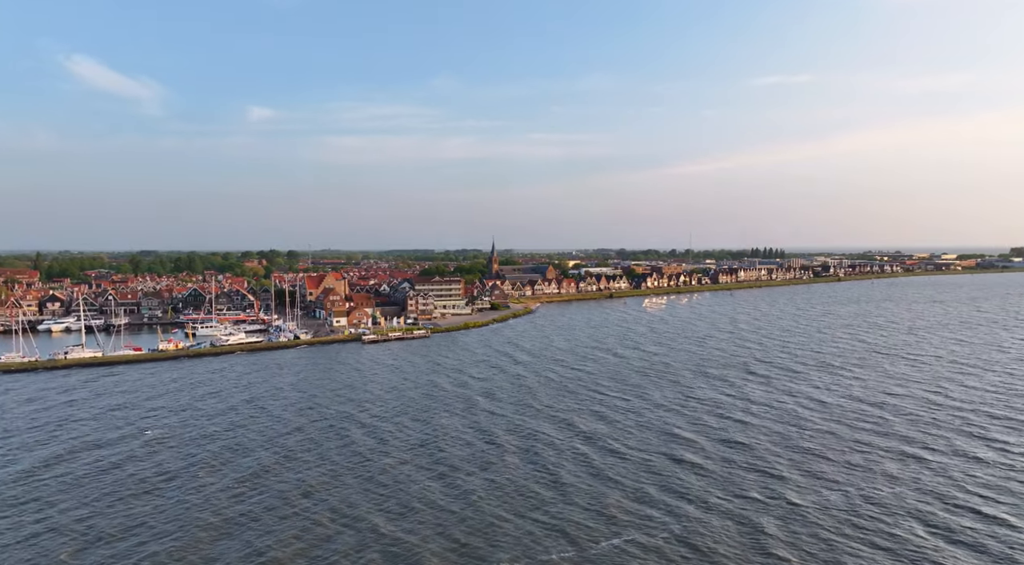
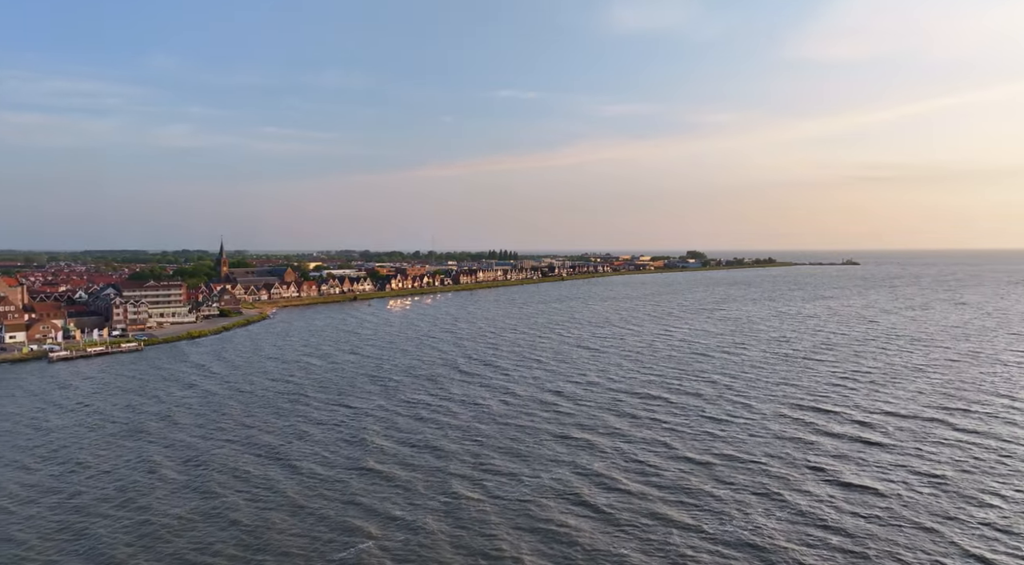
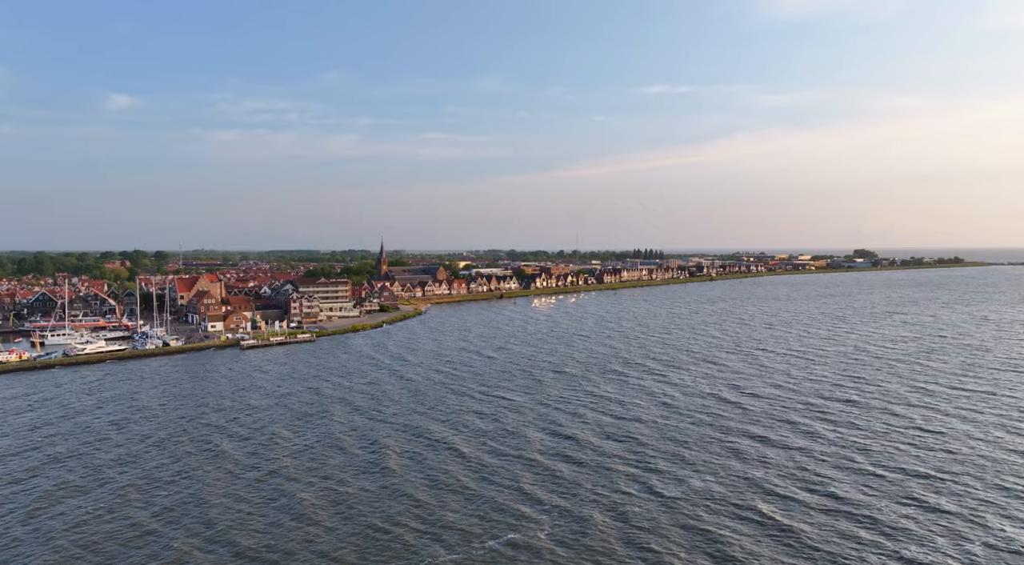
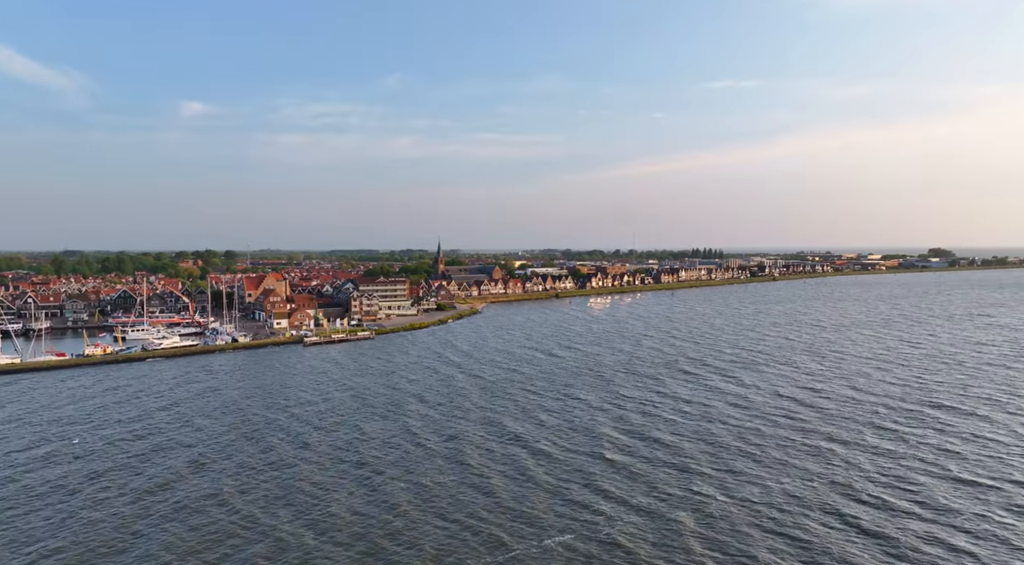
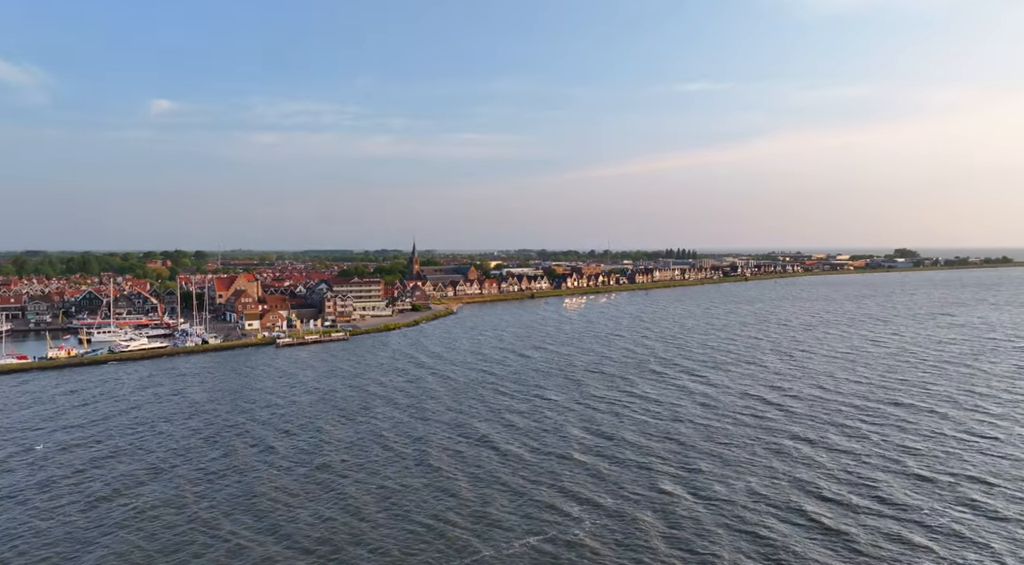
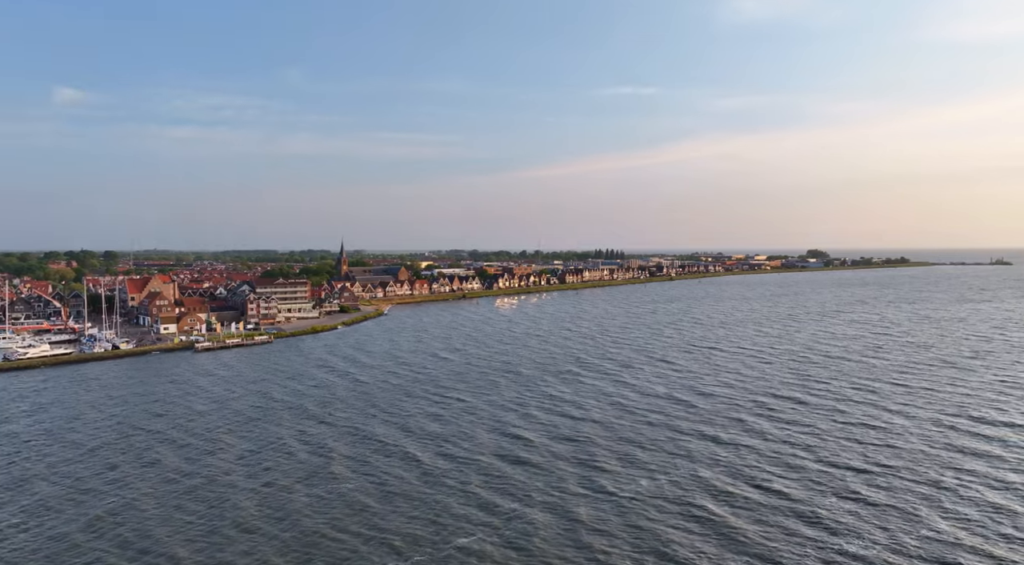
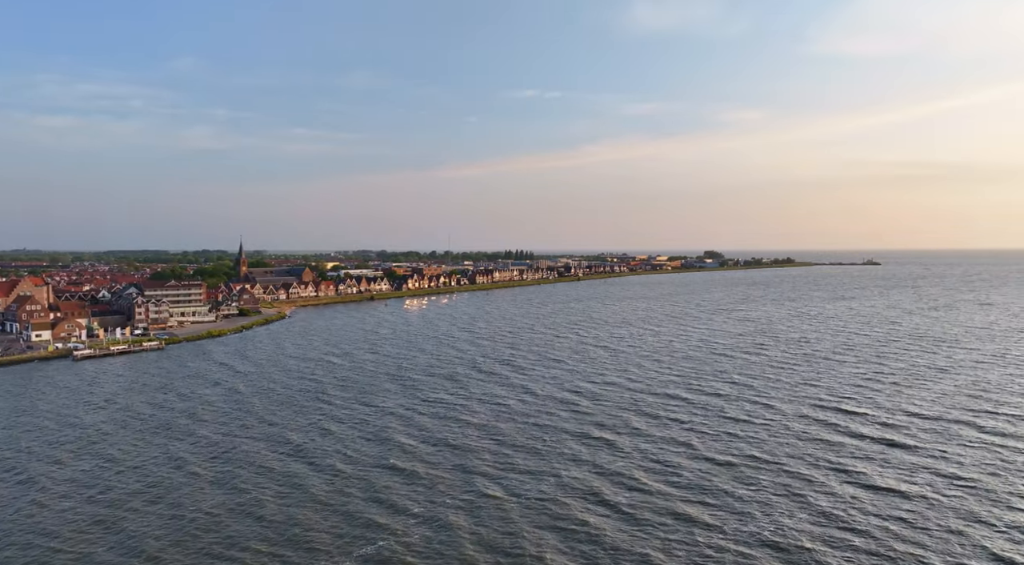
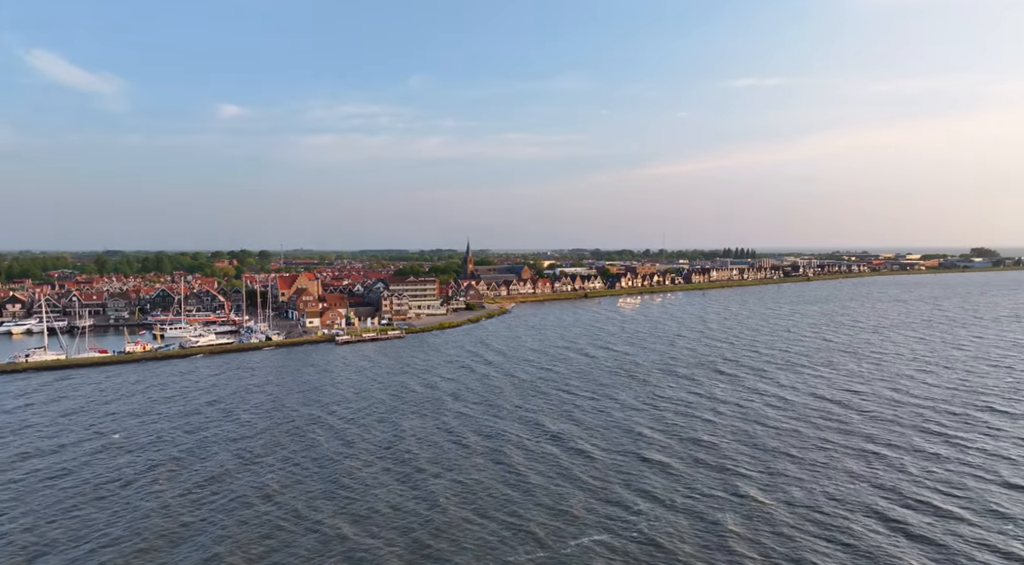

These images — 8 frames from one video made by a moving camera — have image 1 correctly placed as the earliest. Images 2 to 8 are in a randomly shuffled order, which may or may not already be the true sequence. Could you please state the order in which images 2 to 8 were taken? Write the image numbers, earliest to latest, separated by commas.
8, 4, 5, 3, 6, 7, 2
